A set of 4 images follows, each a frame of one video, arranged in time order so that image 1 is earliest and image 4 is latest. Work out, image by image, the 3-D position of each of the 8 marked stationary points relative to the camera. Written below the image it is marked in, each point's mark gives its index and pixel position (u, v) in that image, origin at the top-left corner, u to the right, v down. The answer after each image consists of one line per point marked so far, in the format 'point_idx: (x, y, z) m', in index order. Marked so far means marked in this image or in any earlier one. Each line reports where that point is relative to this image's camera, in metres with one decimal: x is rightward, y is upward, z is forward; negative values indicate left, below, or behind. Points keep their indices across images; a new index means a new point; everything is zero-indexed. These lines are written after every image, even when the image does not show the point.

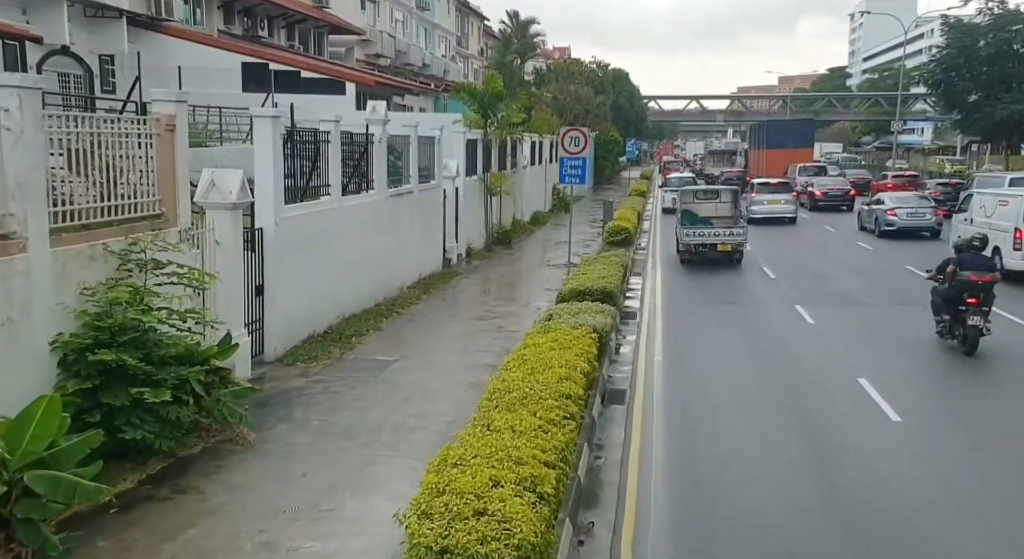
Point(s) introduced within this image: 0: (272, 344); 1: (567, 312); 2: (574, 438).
0: (-2.9, -0.8, +11.1) m
1: (+0.7, -0.4, +11.8) m
2: (+0.5, -1.2, +7.0) m
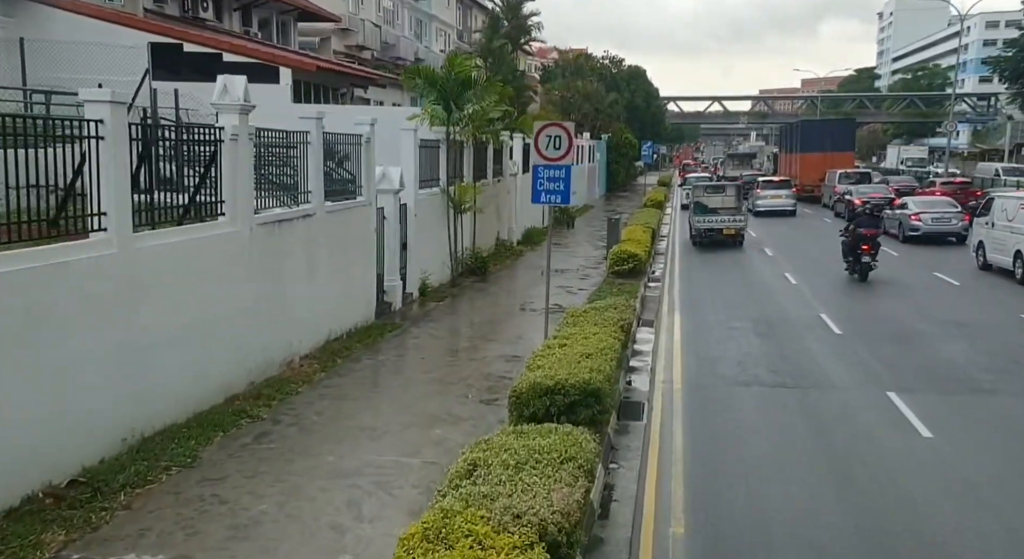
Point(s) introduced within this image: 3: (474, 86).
0: (-3.6, -1.6, +5.5) m
1: (-0.1, -1.2, +6.2) m
2: (-0.4, -2.0, +1.4) m
3: (-0.7, +3.7, +17.8) m
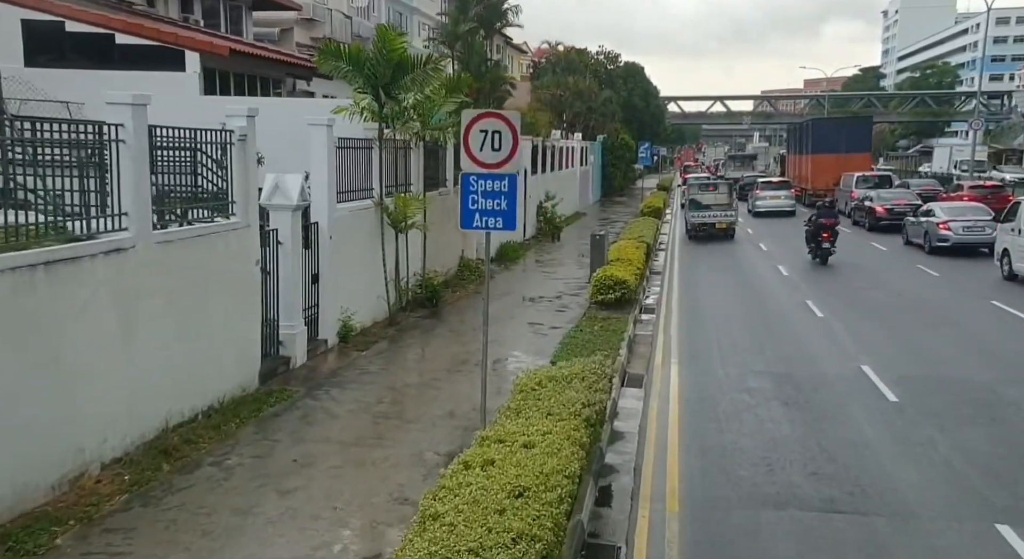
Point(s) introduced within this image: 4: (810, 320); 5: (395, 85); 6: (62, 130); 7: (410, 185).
0: (-4.4, -2.1, +1.6) m
1: (-0.8, -1.8, +2.3) m
2: (-1.1, -2.5, -2.5) m
3: (-1.5, +3.1, +13.9) m
4: (+5.5, -0.8, +17.1) m
5: (-1.7, +2.9, +14.0) m
6: (-3.5, +1.2, +7.2) m
7: (-1.7, +1.6, +16.0) m
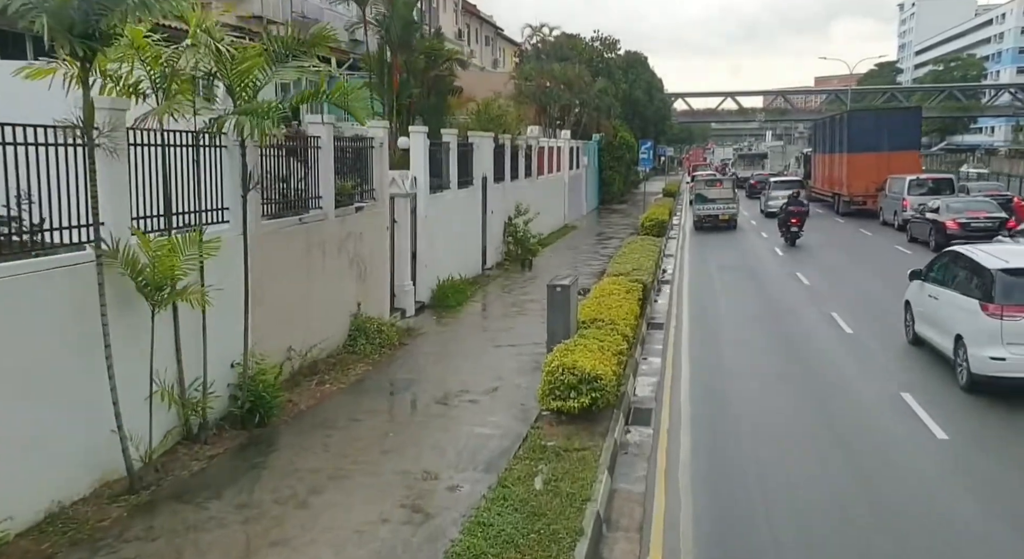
0: (-5.6, -3.1, -5.4) m
1: (-2.0, -2.7, -4.8) m
2: (-2.4, -3.5, -9.6) m
3: (-2.6, +2.2, +6.9) m
4: (+4.4, -1.7, +10.0) m
5: (-2.9, +1.9, +6.9) m
6: (-4.7, +0.2, +0.2) m
7: (-2.9, +0.7, +8.9) m
